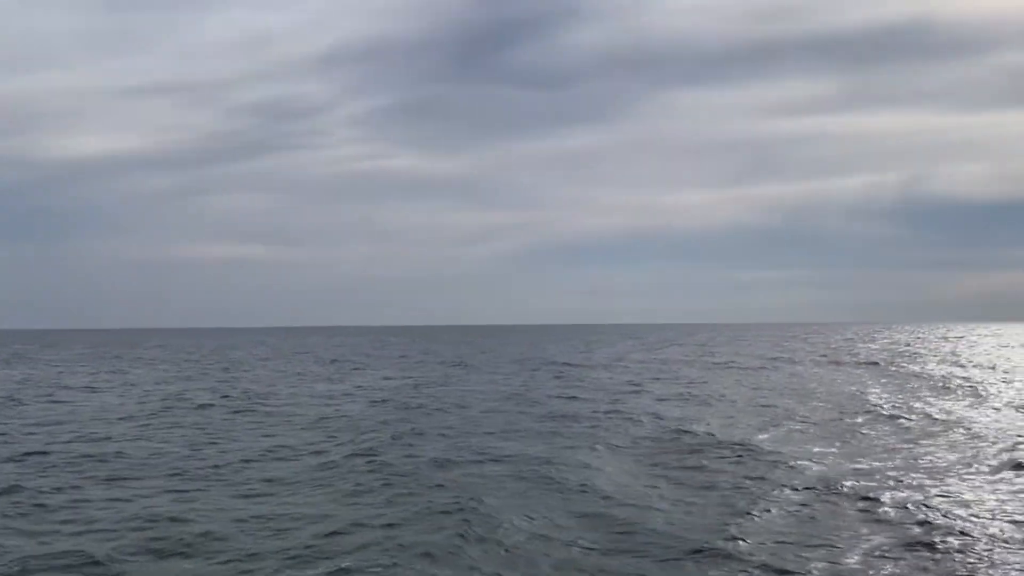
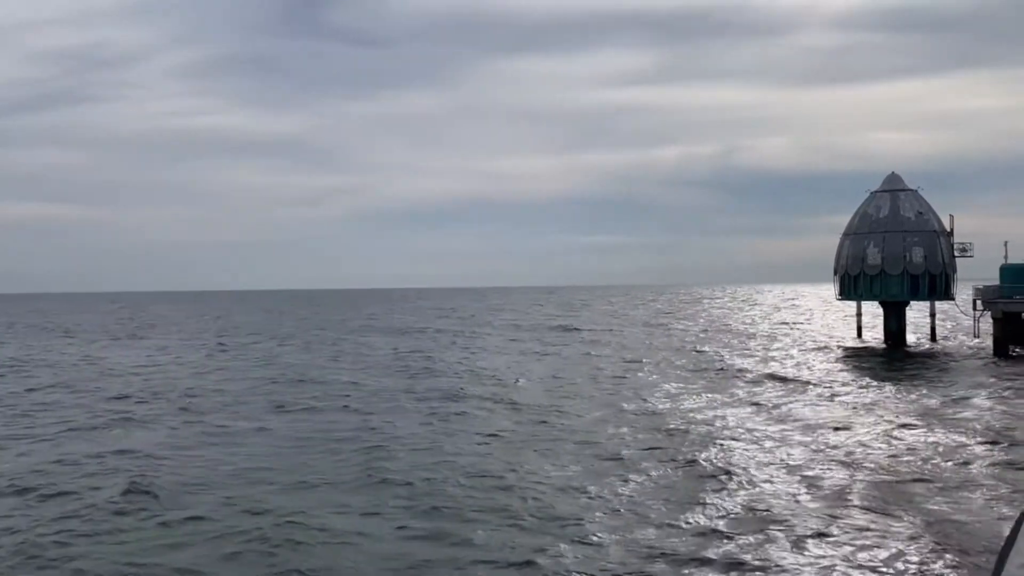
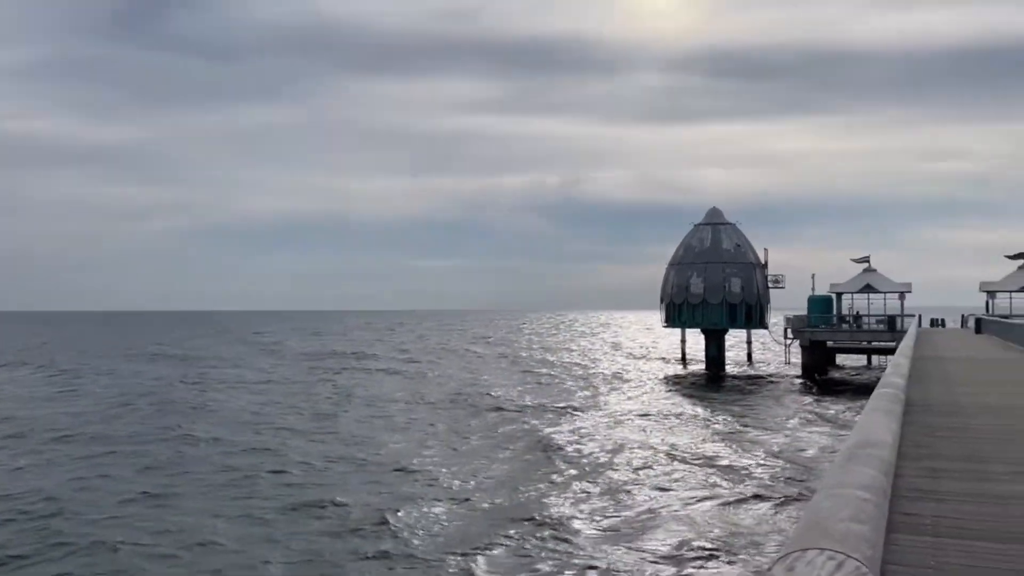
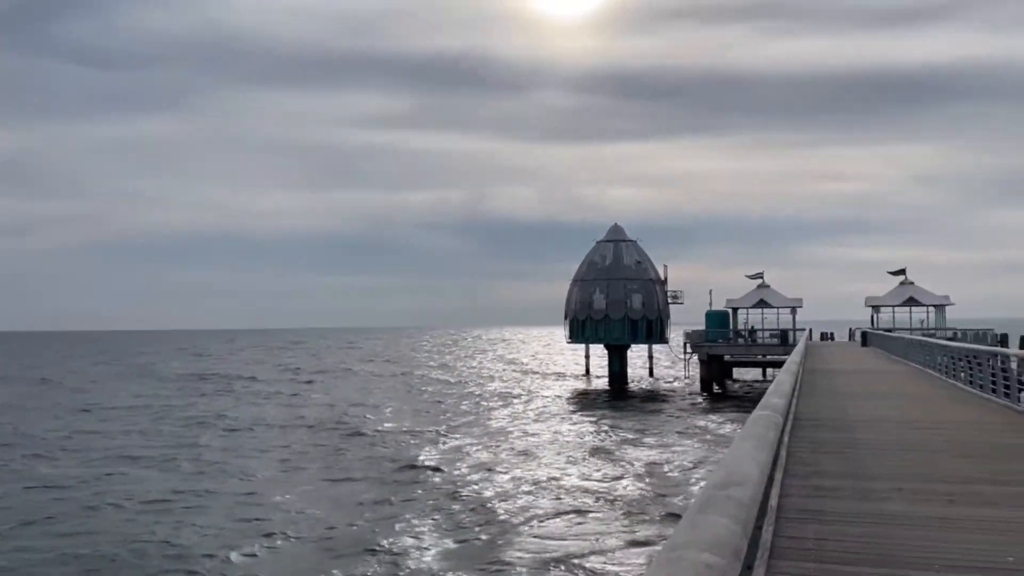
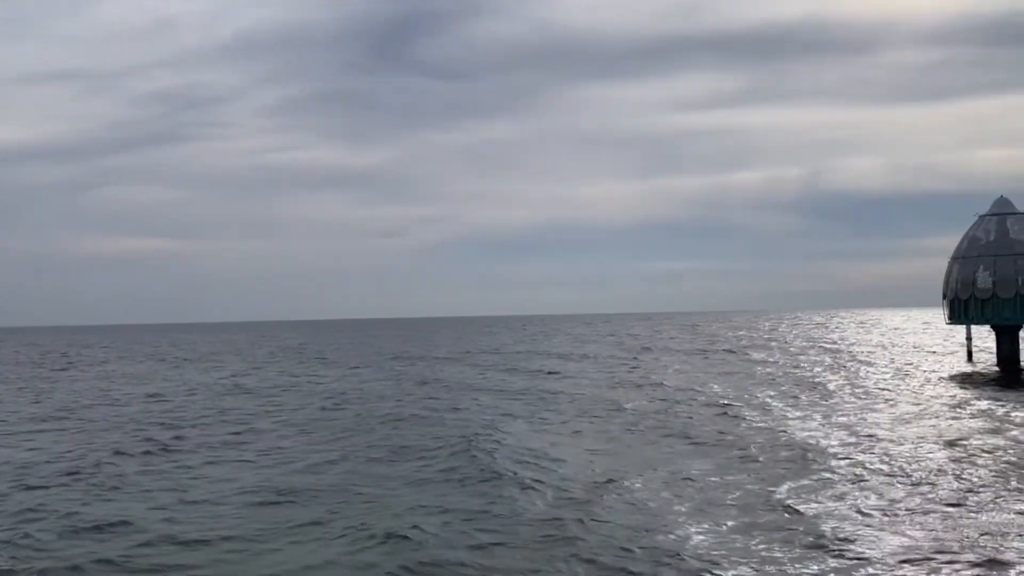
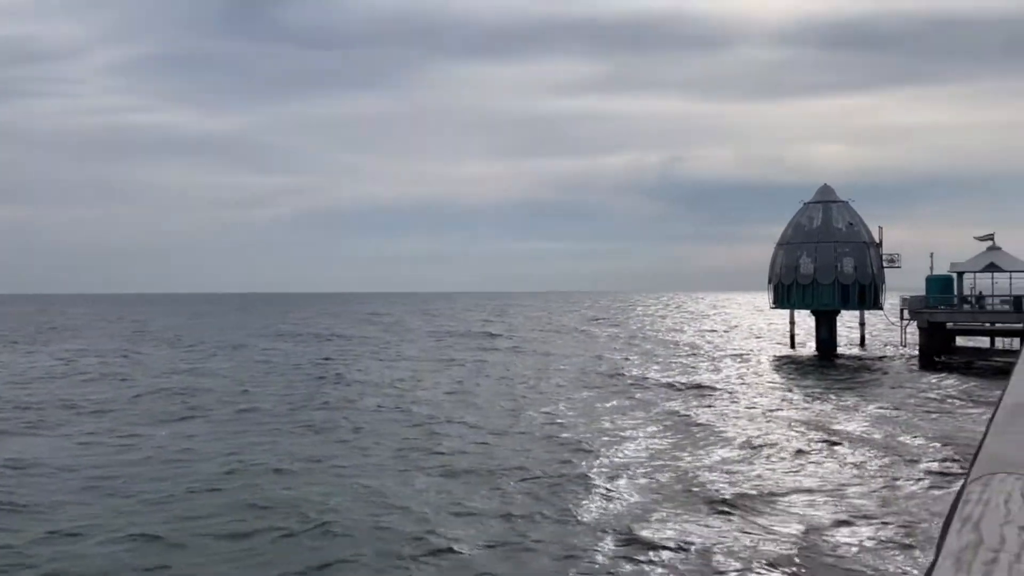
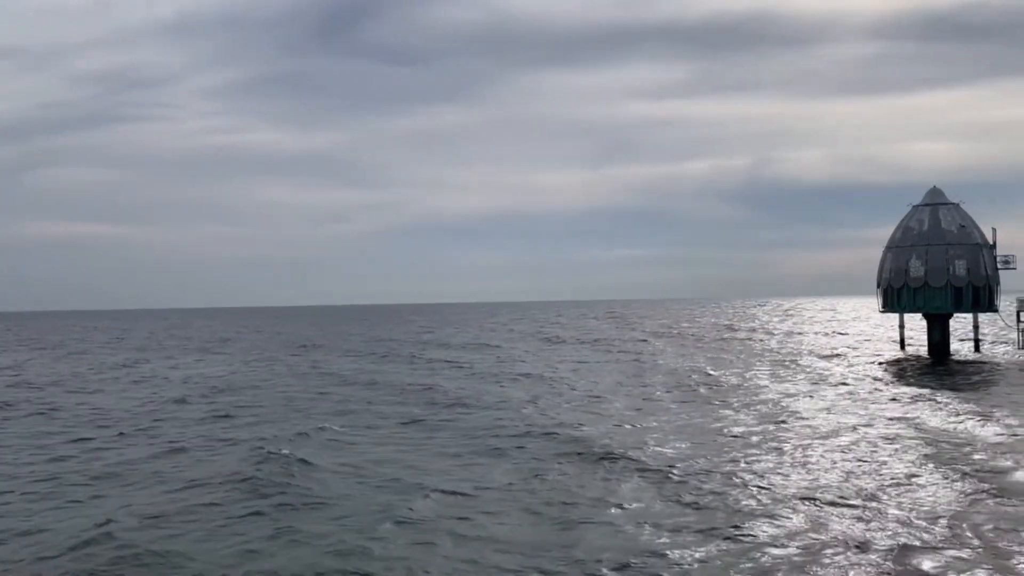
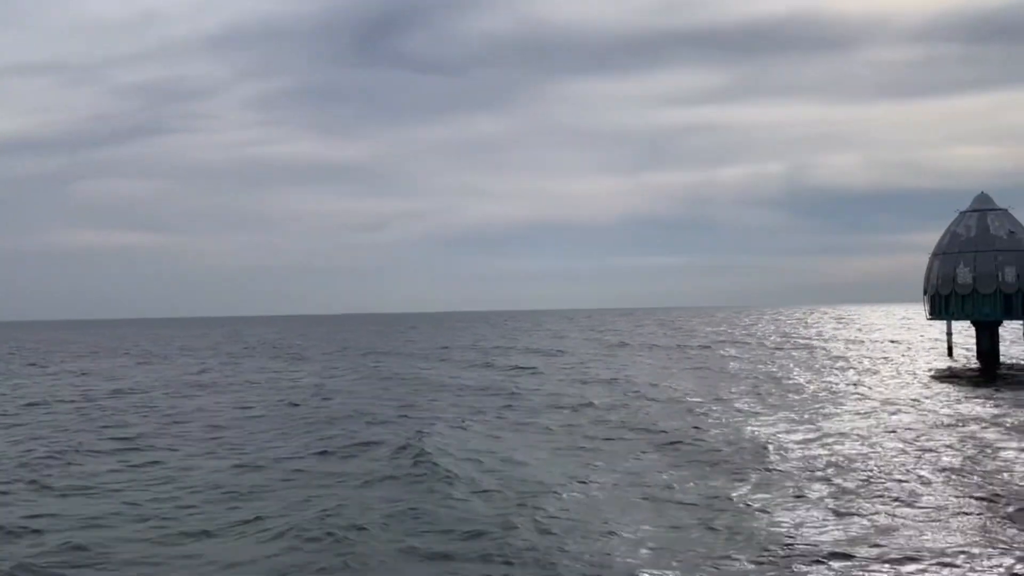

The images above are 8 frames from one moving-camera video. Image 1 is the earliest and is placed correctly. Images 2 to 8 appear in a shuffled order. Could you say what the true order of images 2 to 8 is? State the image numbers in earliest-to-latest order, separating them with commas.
5, 8, 7, 2, 6, 3, 4
